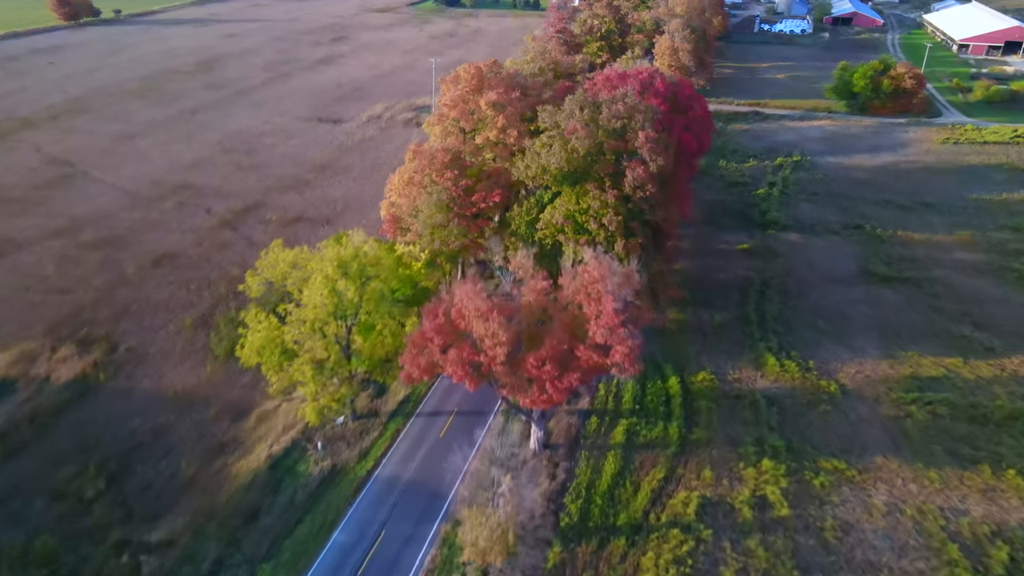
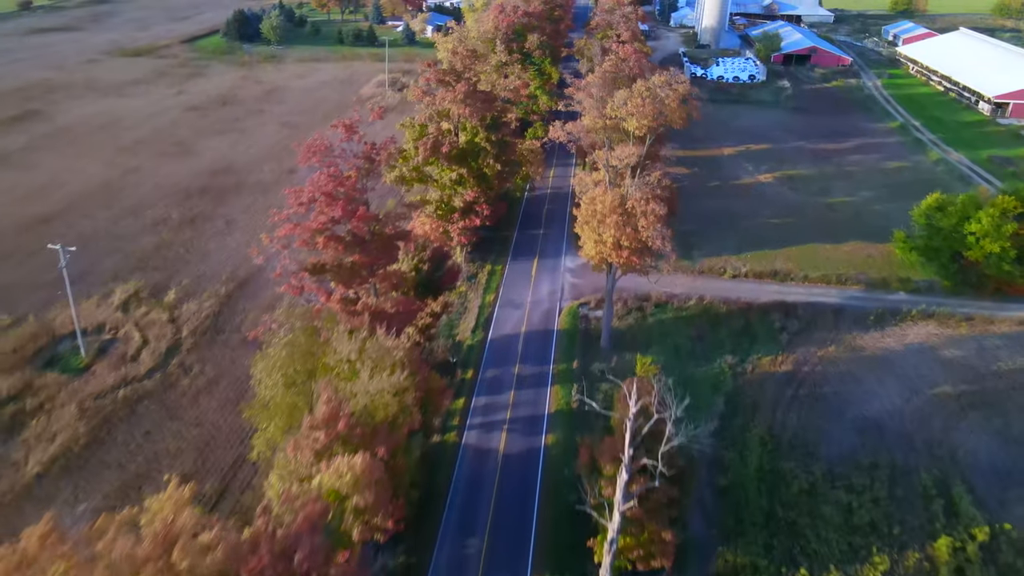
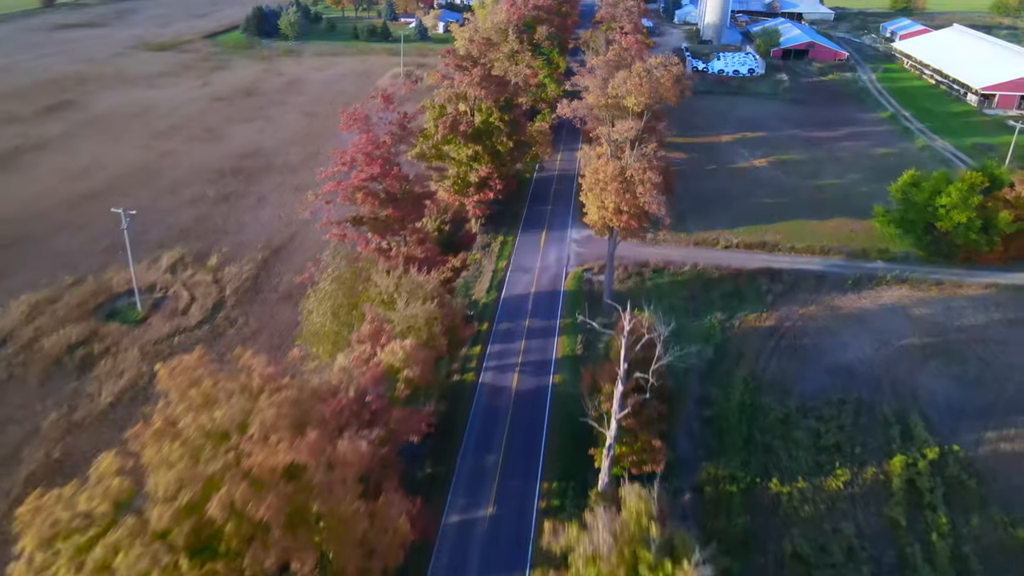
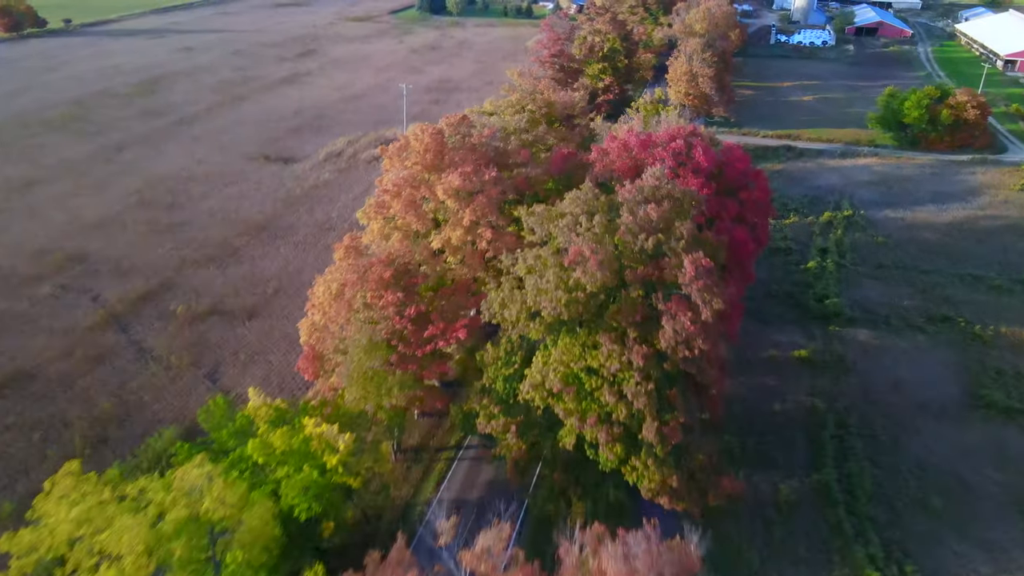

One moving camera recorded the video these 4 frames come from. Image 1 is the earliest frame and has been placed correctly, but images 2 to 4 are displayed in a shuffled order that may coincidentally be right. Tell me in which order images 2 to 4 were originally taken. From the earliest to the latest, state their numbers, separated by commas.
4, 3, 2
